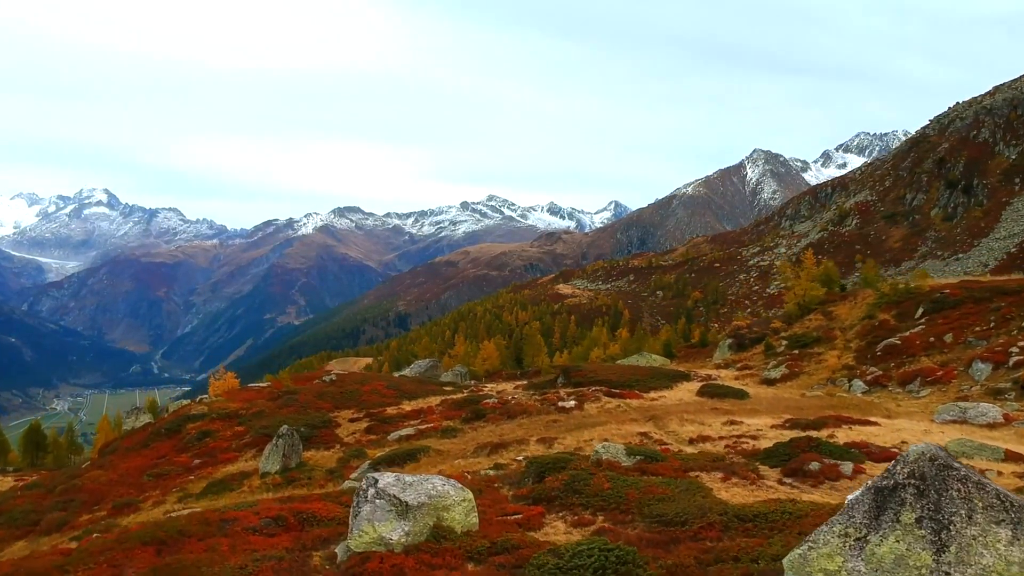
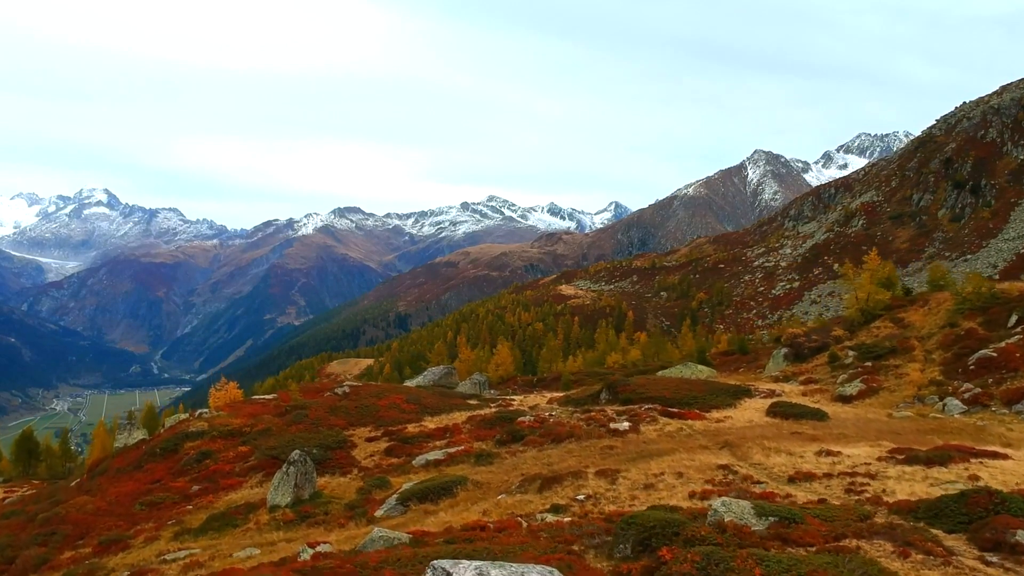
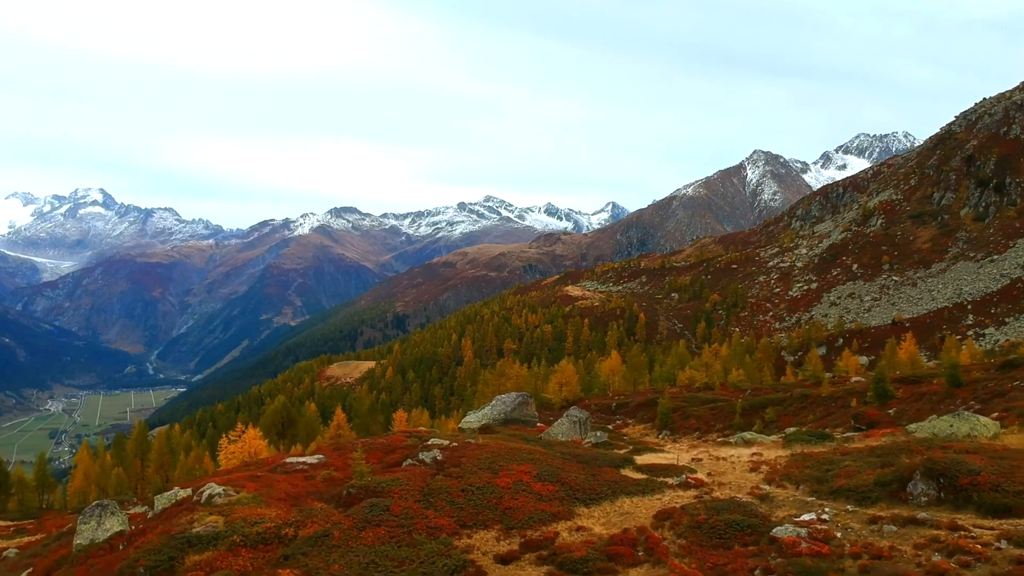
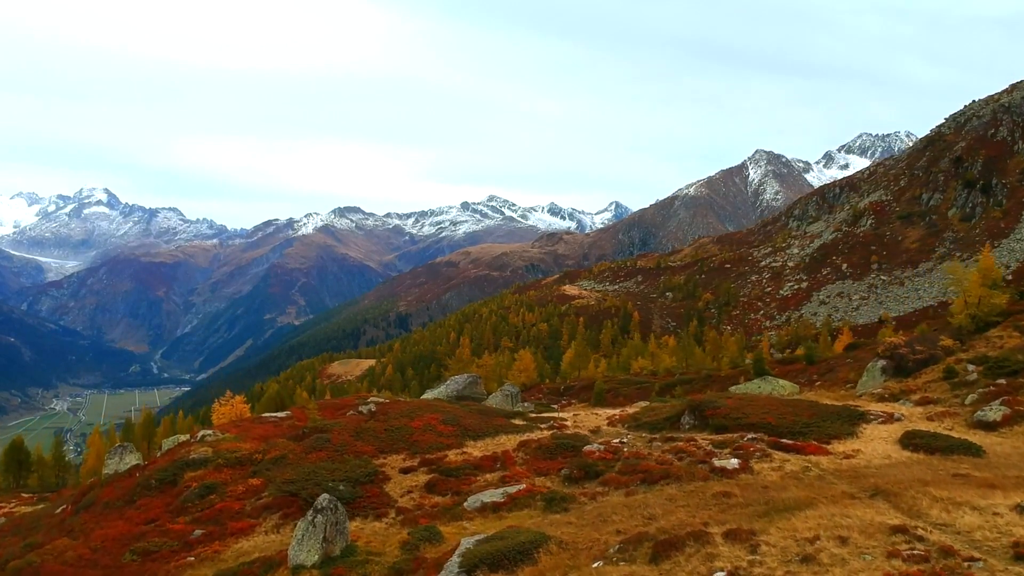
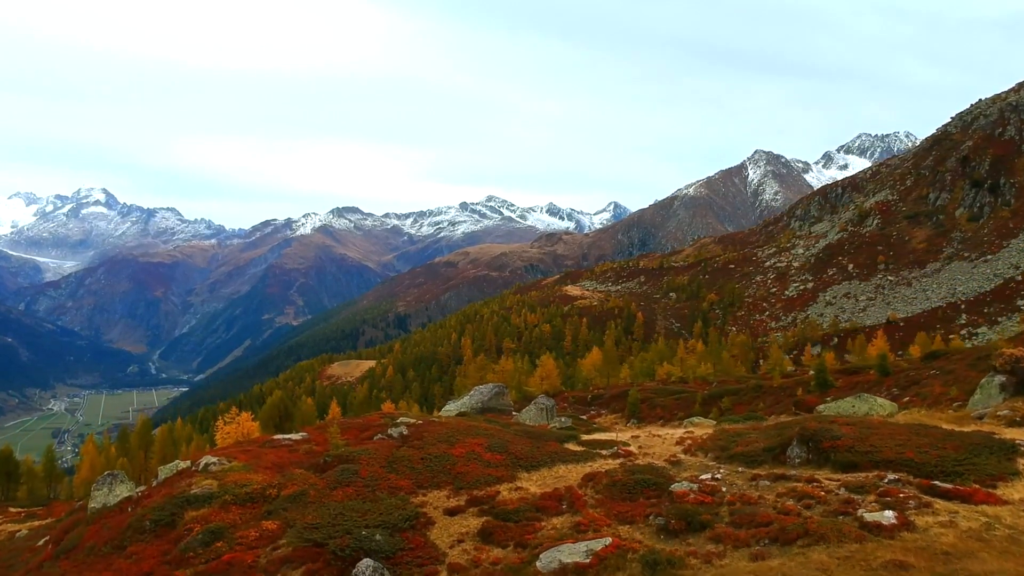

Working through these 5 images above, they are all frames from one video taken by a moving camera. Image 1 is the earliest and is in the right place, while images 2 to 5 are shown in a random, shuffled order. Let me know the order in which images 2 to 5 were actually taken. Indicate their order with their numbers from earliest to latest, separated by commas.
2, 4, 5, 3
